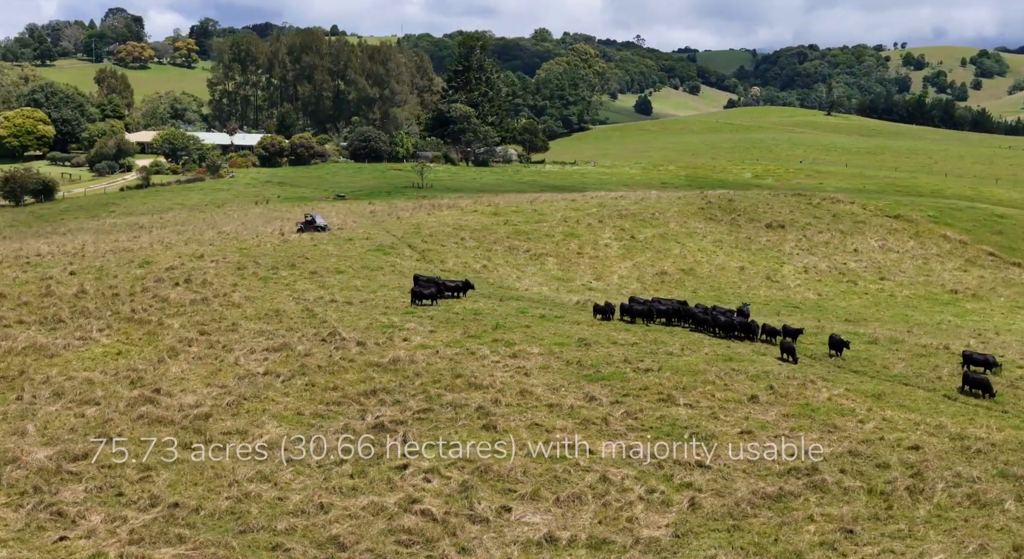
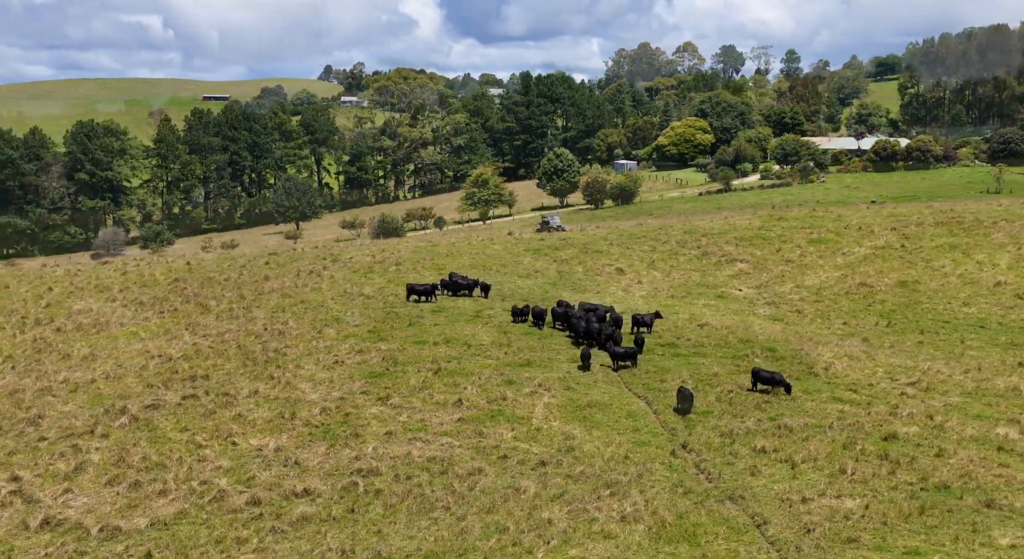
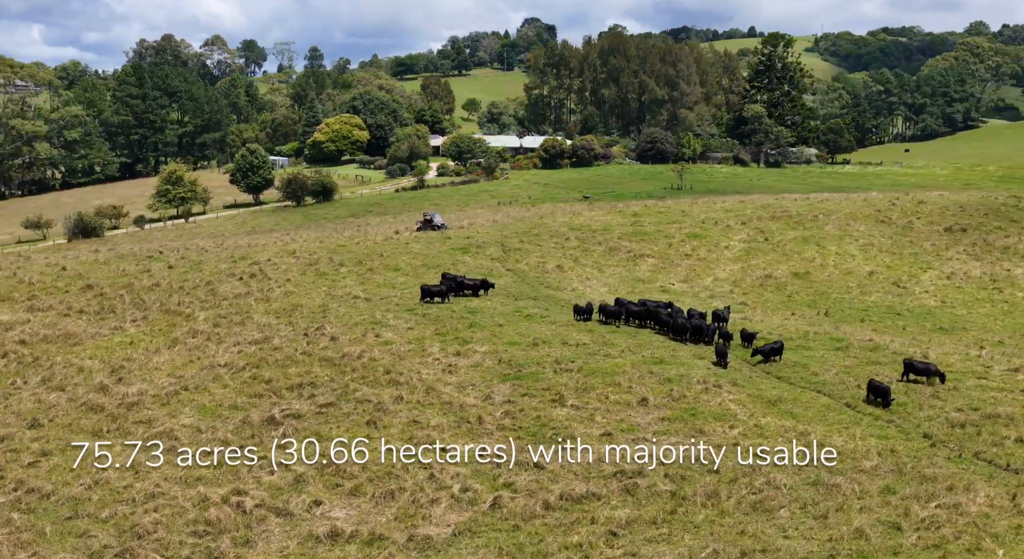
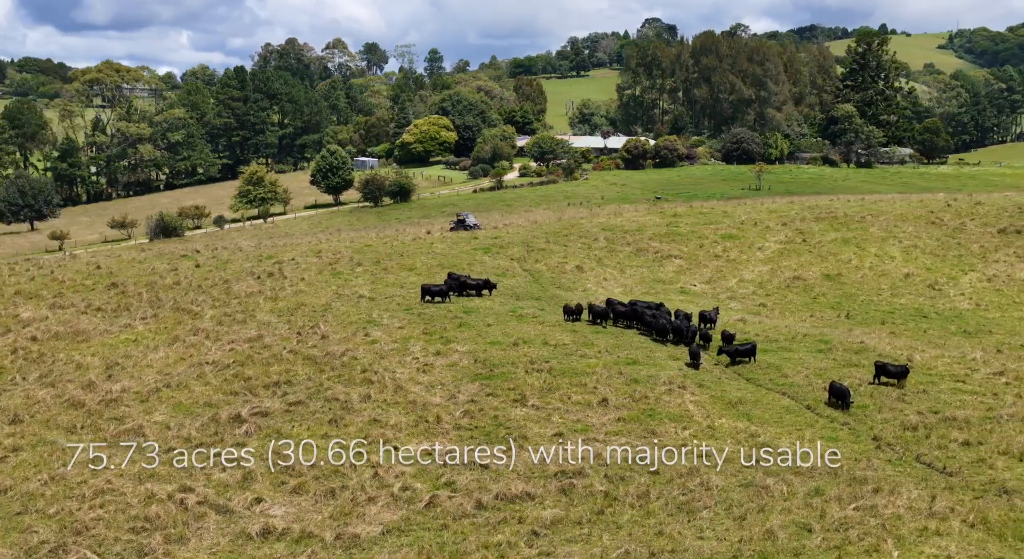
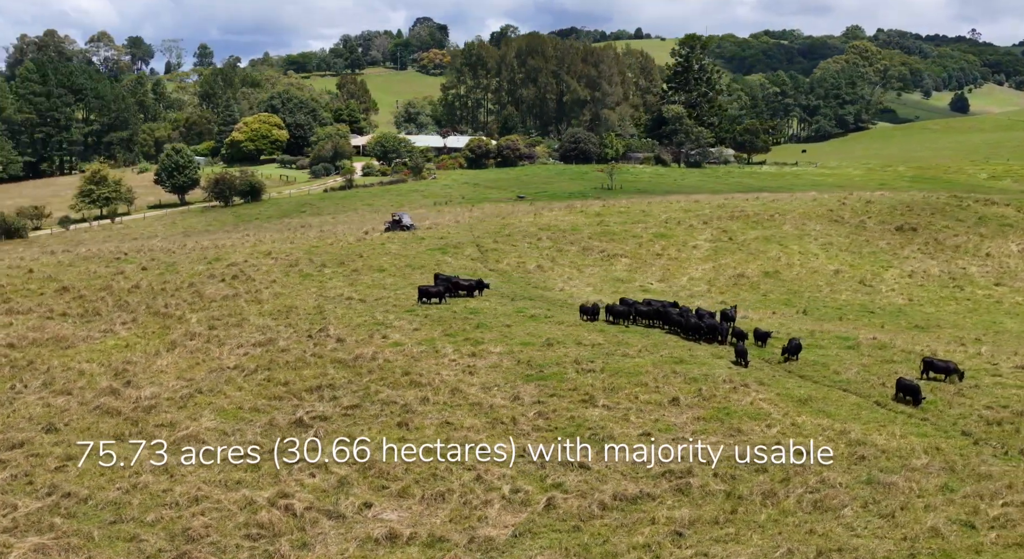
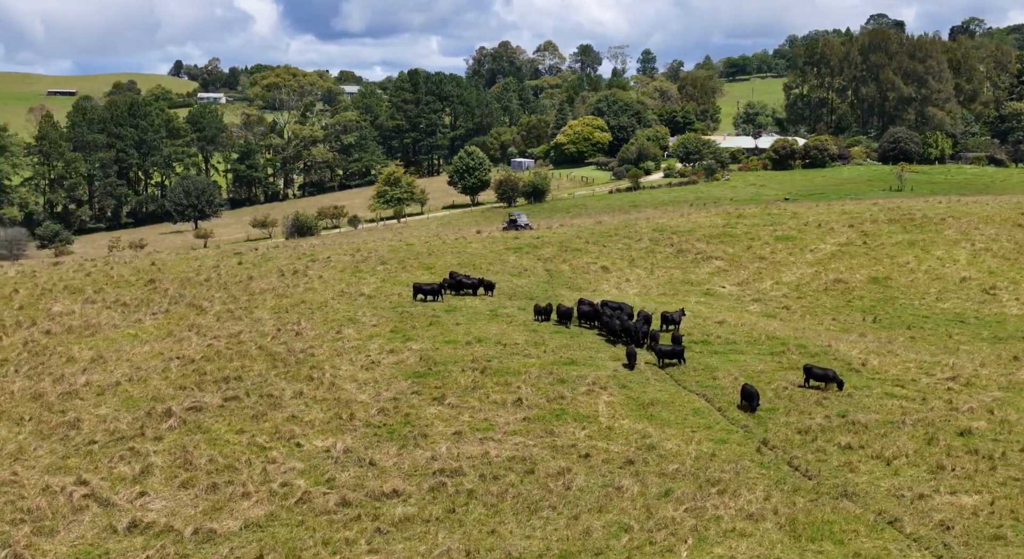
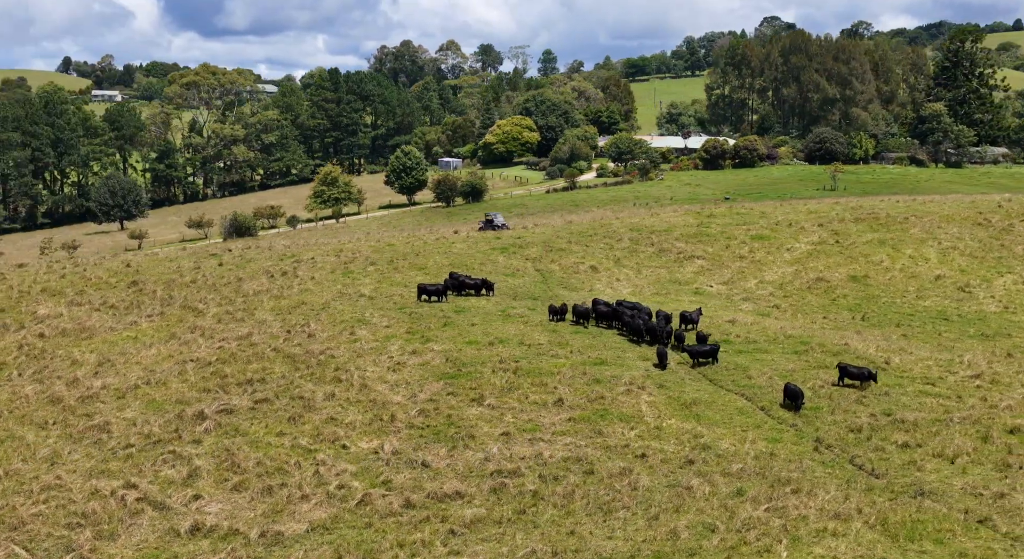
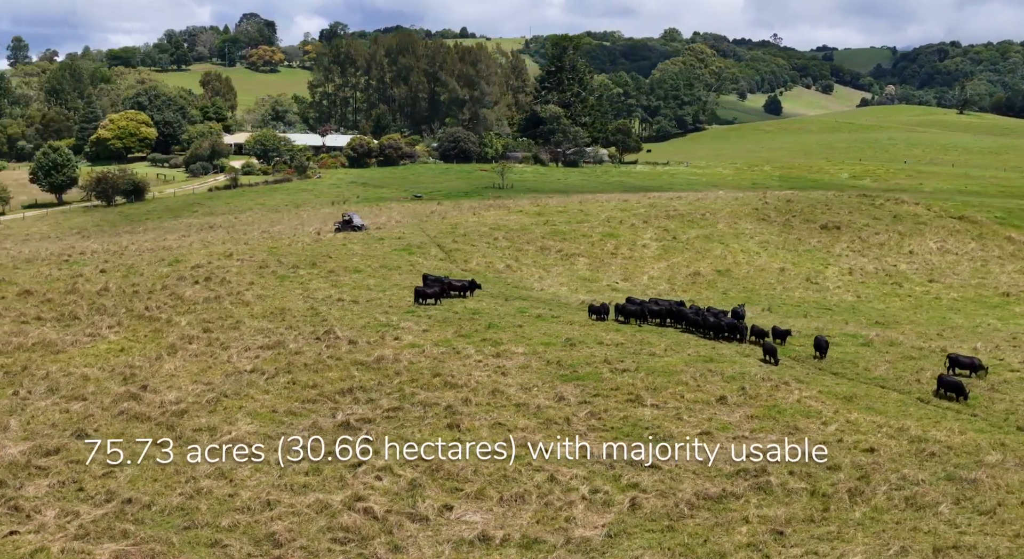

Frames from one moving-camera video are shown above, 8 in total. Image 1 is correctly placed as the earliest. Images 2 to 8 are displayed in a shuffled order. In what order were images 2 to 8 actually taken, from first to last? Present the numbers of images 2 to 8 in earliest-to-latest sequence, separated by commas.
8, 5, 3, 4, 7, 6, 2
